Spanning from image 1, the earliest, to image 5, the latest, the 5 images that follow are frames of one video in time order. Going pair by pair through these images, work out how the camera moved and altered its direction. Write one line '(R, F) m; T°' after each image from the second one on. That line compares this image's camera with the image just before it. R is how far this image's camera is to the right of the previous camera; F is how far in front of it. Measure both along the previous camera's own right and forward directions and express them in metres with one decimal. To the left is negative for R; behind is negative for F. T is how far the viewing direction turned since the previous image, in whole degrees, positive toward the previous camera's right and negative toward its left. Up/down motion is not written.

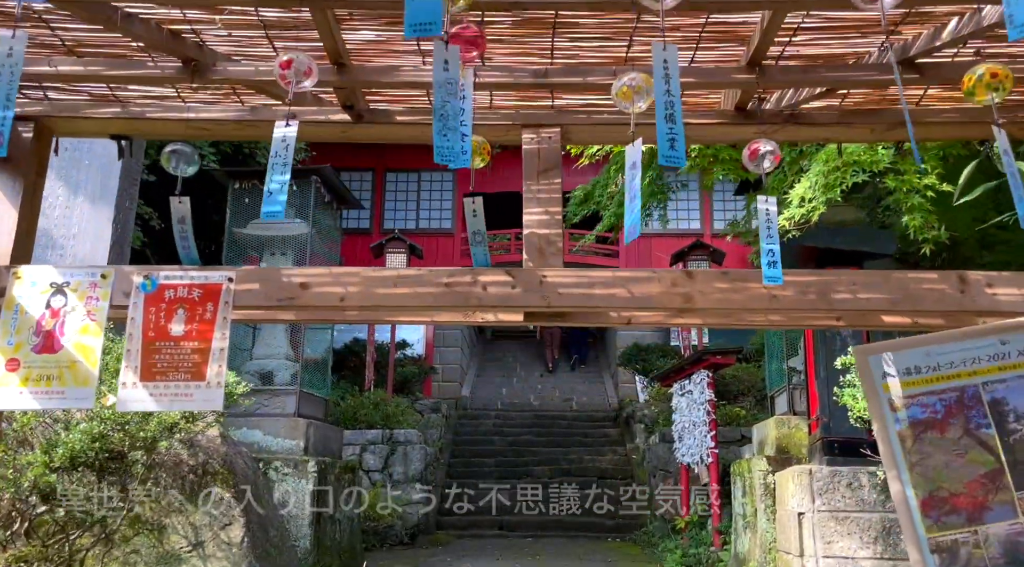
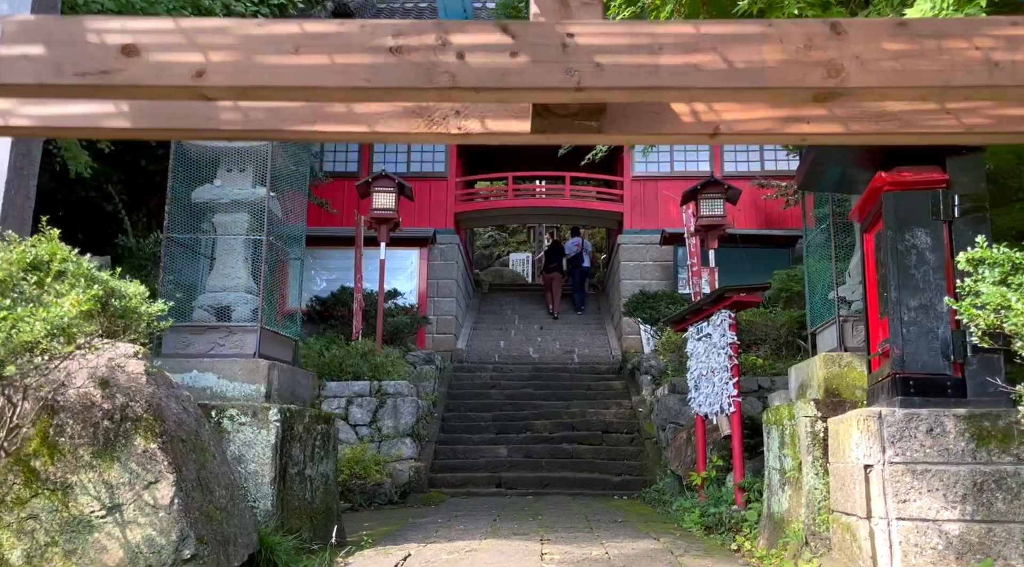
(0.0, +0.9) m; 0°
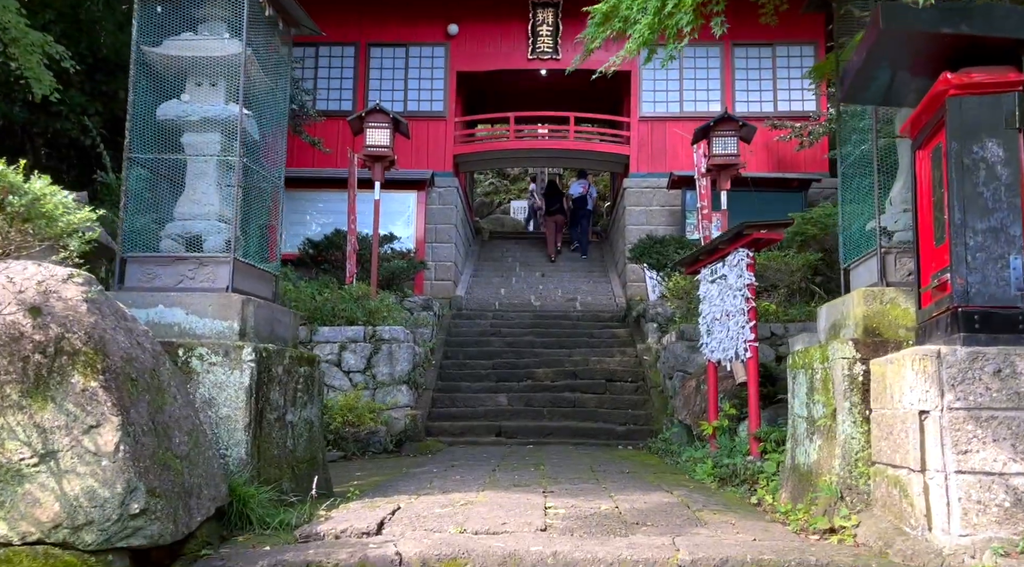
(0.0, +0.5) m; 0°
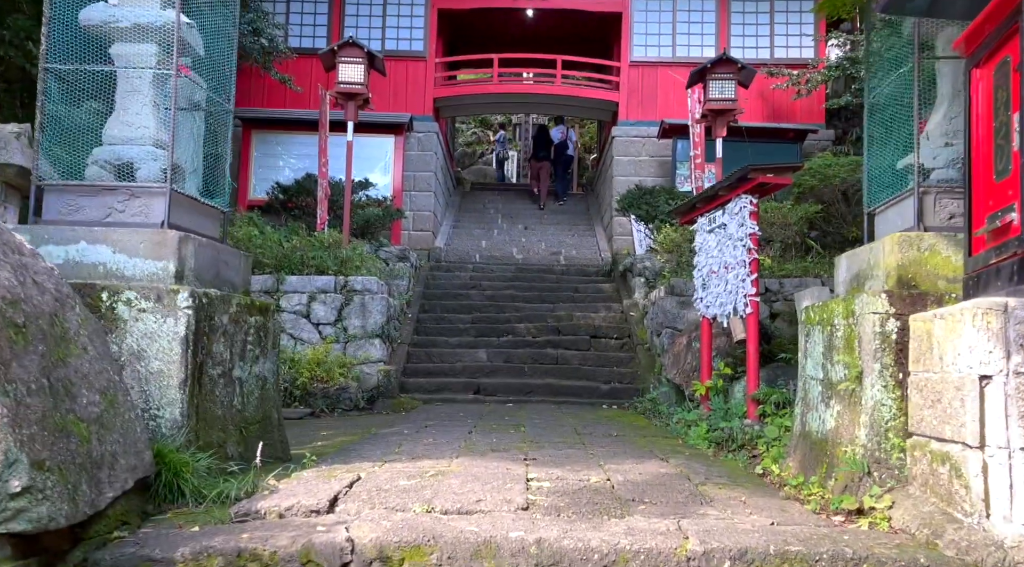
(0.0, +0.6) m; +1°
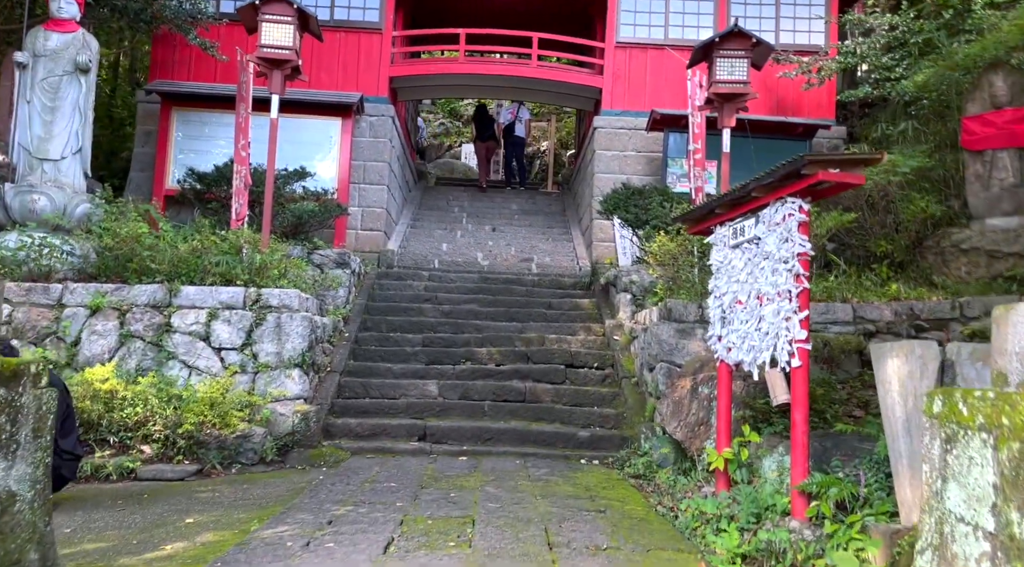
(+0.1, +1.9) m; +2°
